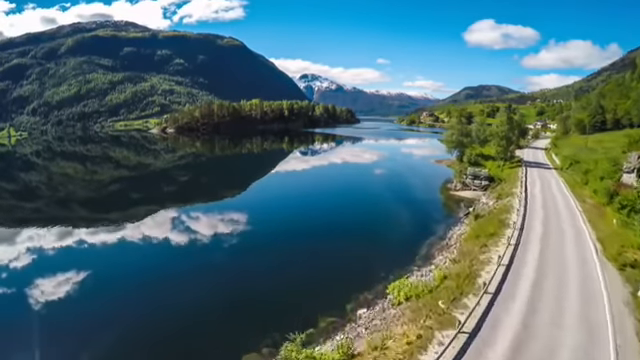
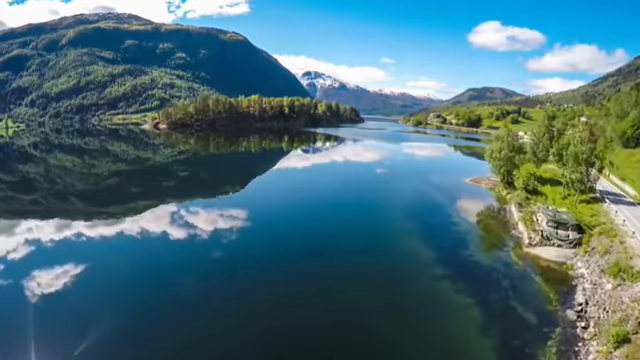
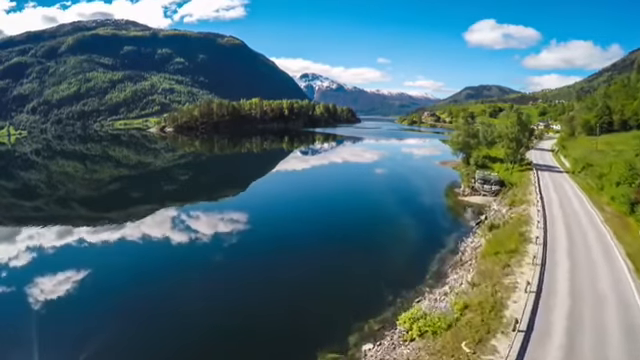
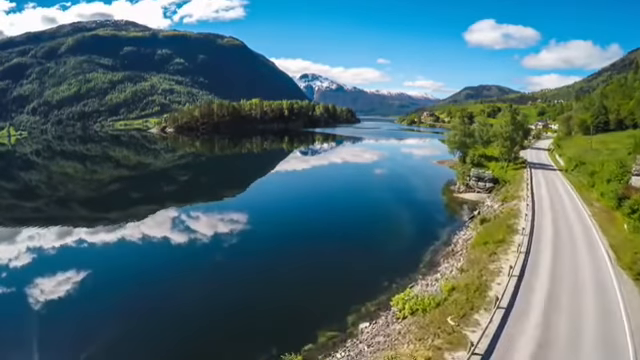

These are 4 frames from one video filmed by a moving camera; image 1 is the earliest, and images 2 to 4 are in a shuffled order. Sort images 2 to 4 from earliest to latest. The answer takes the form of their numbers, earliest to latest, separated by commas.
4, 3, 2
